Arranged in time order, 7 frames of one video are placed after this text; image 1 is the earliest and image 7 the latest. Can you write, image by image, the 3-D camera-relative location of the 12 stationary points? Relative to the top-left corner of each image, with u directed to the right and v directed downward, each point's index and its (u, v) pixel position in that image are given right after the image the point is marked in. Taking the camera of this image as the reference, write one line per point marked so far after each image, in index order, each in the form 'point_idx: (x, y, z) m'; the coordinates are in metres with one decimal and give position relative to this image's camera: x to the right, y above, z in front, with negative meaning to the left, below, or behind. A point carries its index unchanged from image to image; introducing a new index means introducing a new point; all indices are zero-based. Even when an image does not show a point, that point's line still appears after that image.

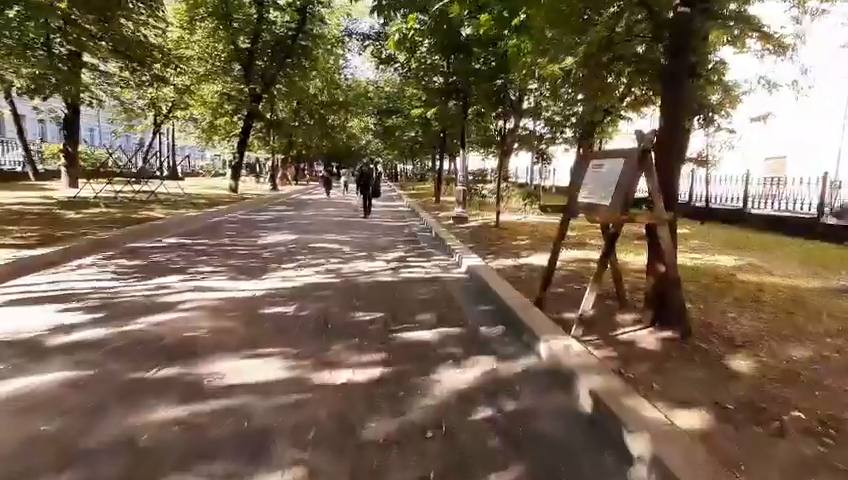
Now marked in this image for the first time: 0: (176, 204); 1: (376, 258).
0: (-9.3, +1.4, +15.5) m
1: (-1.1, -0.4, +9.0) m
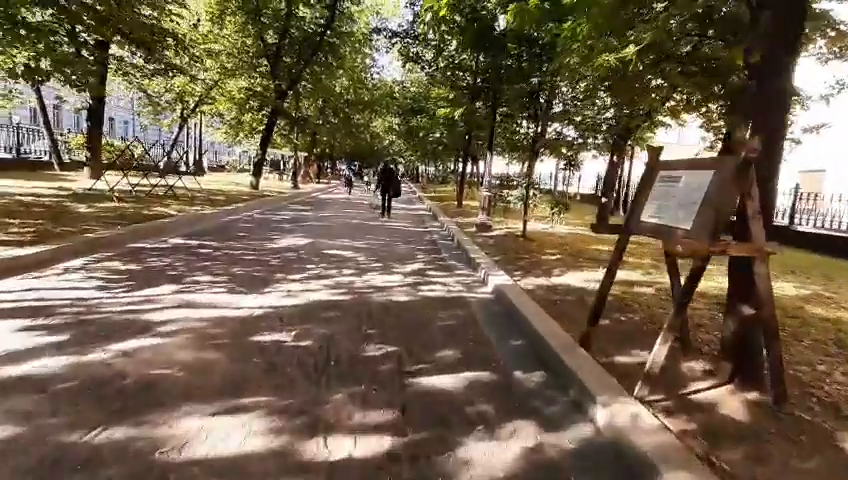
0: (-8.5, +1.5, +15.0) m
1: (-0.6, -0.6, +8.1) m
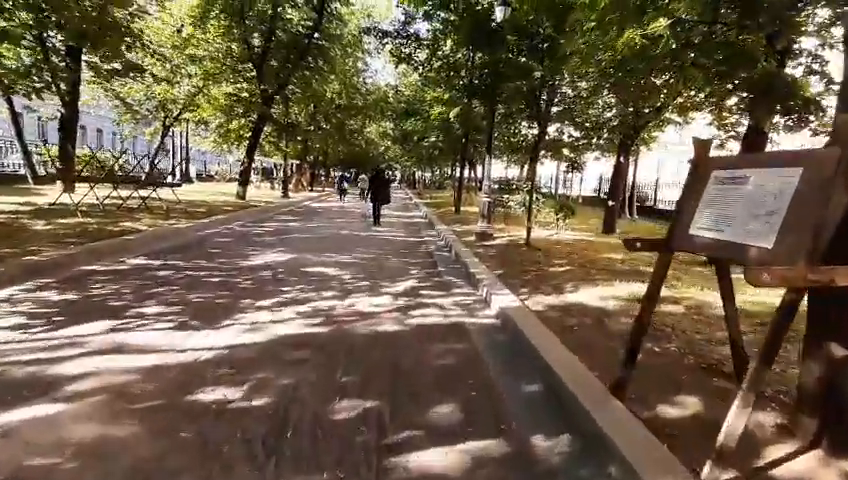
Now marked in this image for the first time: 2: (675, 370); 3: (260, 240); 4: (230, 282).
0: (-8.7, +1.0, +14.0) m
1: (-0.7, -0.9, +7.1) m
2: (+2.6, -1.4, +4.3) m
3: (-4.4, 0.0, +11.1) m
4: (-3.3, -0.7, +7.0) m
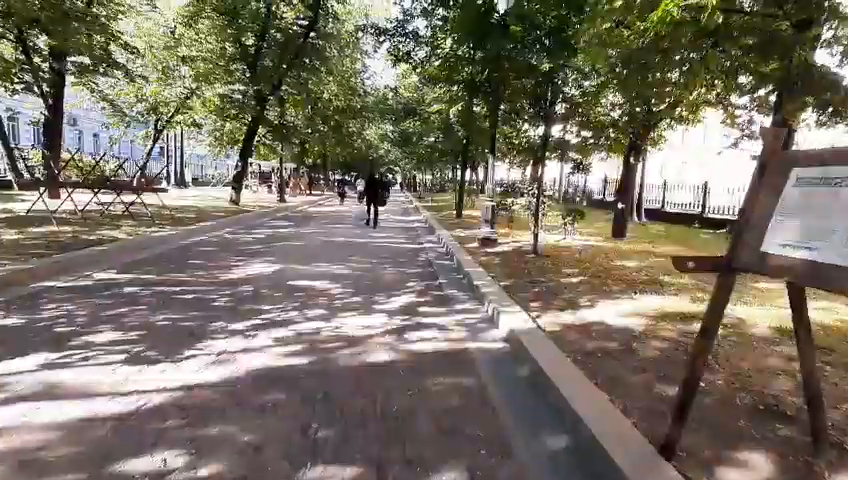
0: (-8.7, +0.7, +13.2) m
1: (-0.8, -1.0, +6.3) m
2: (+2.6, -1.5, +3.5) m
3: (-4.4, -0.2, +10.4) m
4: (-3.3, -0.9, +6.2) m
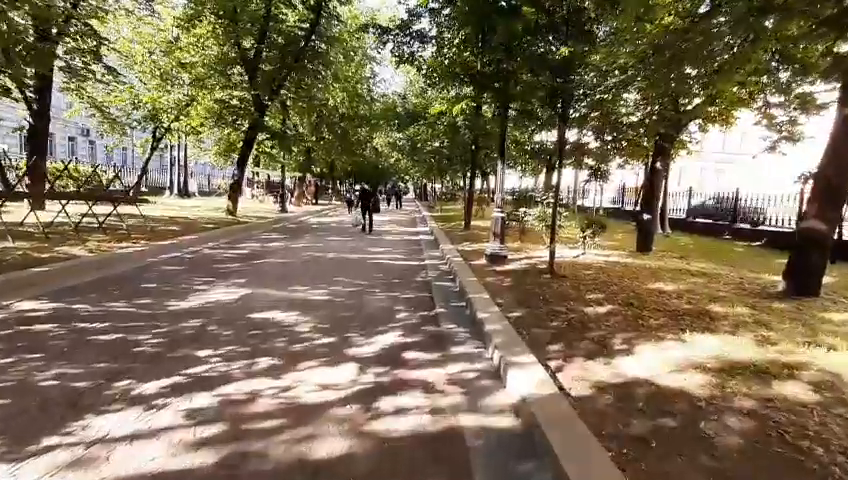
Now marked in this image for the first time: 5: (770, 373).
0: (-8.6, +0.3, +12.1) m
1: (-0.9, -1.3, +4.9) m
2: (+2.3, -1.7, +2.0) m
3: (-4.4, -0.6, +9.1) m
4: (-3.5, -1.2, +4.9) m
5: (+3.8, -1.4, +4.5) m
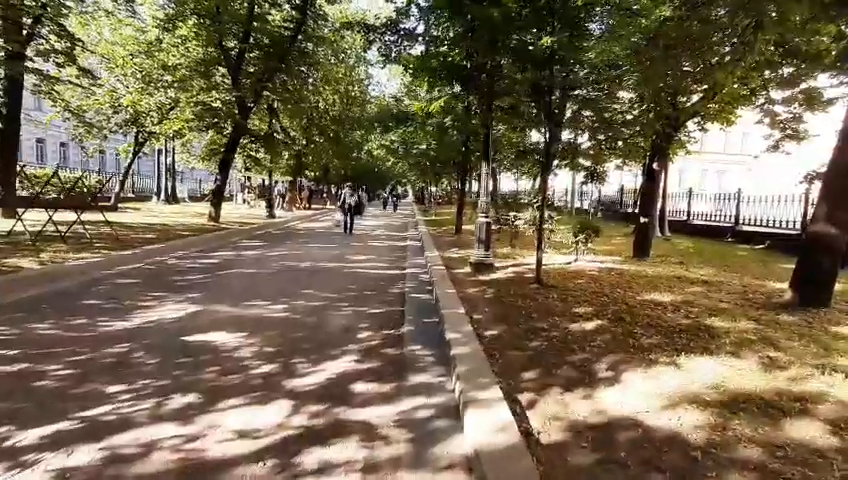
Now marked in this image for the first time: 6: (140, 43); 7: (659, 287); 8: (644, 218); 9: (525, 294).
0: (-9.1, 0.0, +11.5) m
1: (-1.4, -1.5, +4.2) m
2: (+1.8, -1.8, +1.3) m
3: (-4.9, -0.8, +8.4) m
4: (-4.0, -1.4, +4.2) m
5: (+3.3, -1.5, +3.8) m
6: (-13.5, +9.2, +19.4) m
7: (+4.8, -1.0, +8.5) m
8: (+6.6, +0.6, +12.4) m
9: (+1.9, -1.0, +7.8) m
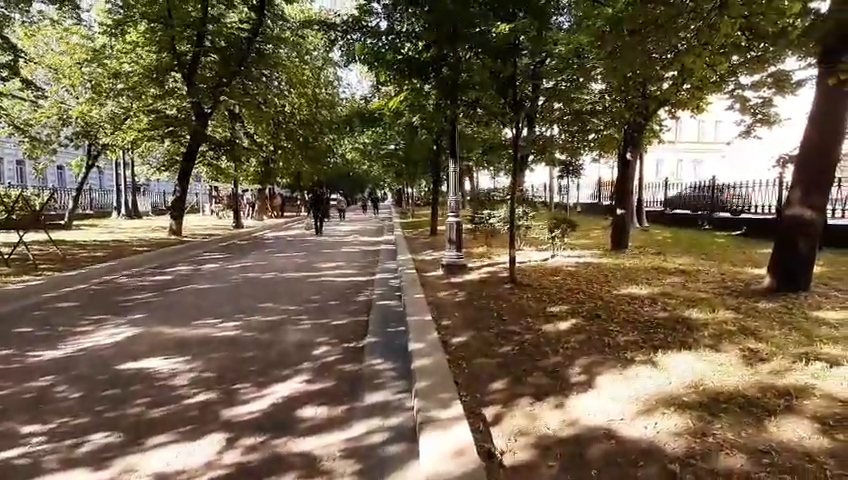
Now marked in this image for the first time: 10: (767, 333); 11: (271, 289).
0: (-9.8, -0.5, +10.7) m
1: (-1.8, -1.6, +3.8) m
2: (+1.5, -1.7, +0.9) m
3: (-5.5, -1.1, +7.8) m
4: (-4.4, -1.6, +3.6) m
5: (+2.9, -1.4, +3.5) m
6: (-14.9, +8.4, +18.6) m
7: (+4.2, -0.8, +8.3) m
8: (+5.8, +0.9, +12.2) m
9: (+1.3, -1.0, +7.4) m
10: (+4.3, -1.2, +5.2) m
11: (-3.1, -1.0, +8.6) m
